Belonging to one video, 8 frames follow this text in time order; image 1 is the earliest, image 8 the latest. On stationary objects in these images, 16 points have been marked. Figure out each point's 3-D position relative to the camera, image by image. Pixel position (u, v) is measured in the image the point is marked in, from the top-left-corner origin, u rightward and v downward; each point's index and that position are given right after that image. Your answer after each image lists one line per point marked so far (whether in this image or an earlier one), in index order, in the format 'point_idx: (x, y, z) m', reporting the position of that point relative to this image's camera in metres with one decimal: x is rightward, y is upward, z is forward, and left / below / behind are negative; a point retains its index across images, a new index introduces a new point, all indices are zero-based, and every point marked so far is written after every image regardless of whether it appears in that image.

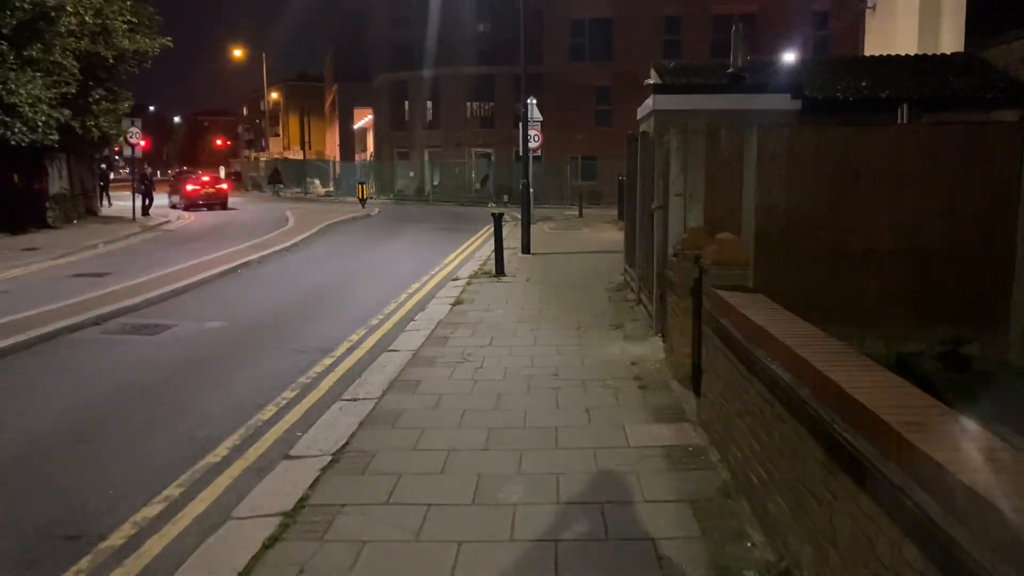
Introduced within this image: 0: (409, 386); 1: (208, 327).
0: (-1.0, -0.9, +8.4) m
1: (-4.2, -0.5, +12.1) m
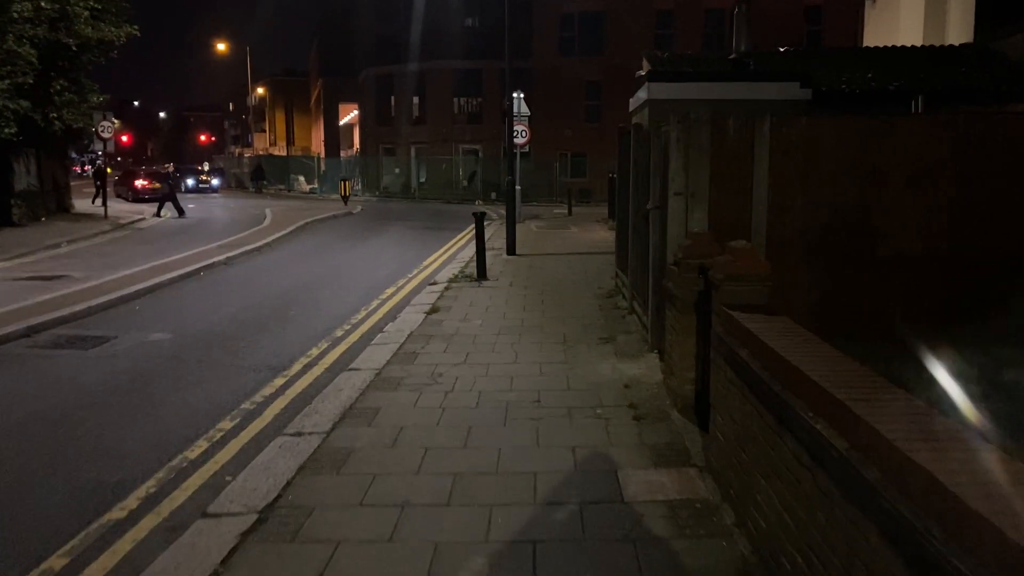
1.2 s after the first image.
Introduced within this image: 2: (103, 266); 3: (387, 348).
0: (-1.2, -1.0, +7.2) m
1: (-4.4, -0.6, +10.9) m
2: (-8.7, +0.5, +18.7) m
3: (-1.5, -0.4, +9.8) m
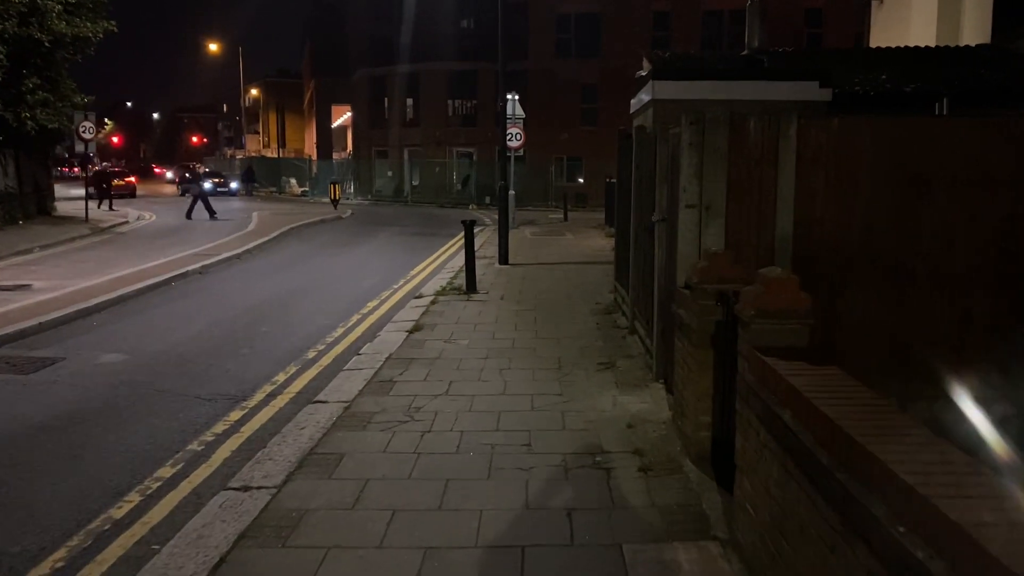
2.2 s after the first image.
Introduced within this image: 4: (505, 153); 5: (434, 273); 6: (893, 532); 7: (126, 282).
0: (-1.3, -1.2, +6.2) m
1: (-4.5, -0.8, +9.8) m
2: (-8.8, +0.3, +17.6) m
3: (-1.6, -0.6, +8.8) m
4: (-0.3, +2.6, +14.5) m
5: (-1.5, +0.6, +16.1) m
6: (+1.2, -0.8, +2.8) m
7: (-6.8, +0.1, +15.5) m
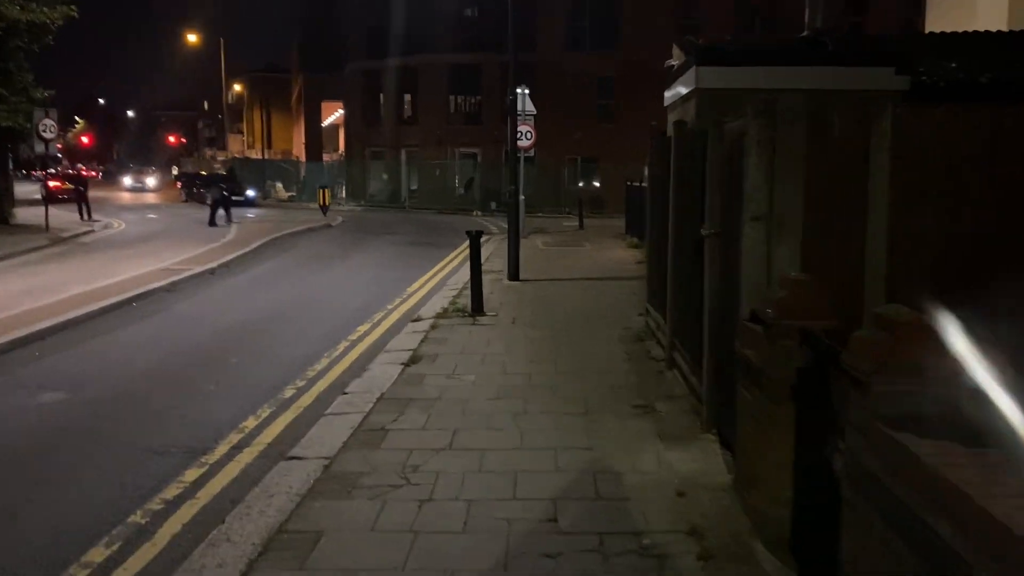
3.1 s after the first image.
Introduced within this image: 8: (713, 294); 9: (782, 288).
0: (-1.2, -1.4, +4.8) m
1: (-4.4, -1.0, +8.5) m
2: (-8.6, 0.0, +16.3) m
3: (-1.5, -0.8, +7.4) m
4: (-0.1, +2.4, +13.1) m
5: (-1.2, +0.4, +14.7) m
6: (+1.3, -0.9, +1.4) m
7: (-6.6, -0.1, +14.2) m
8: (+1.3, 0.0, +5.8) m
9: (+1.5, 0.0, +4.8) m
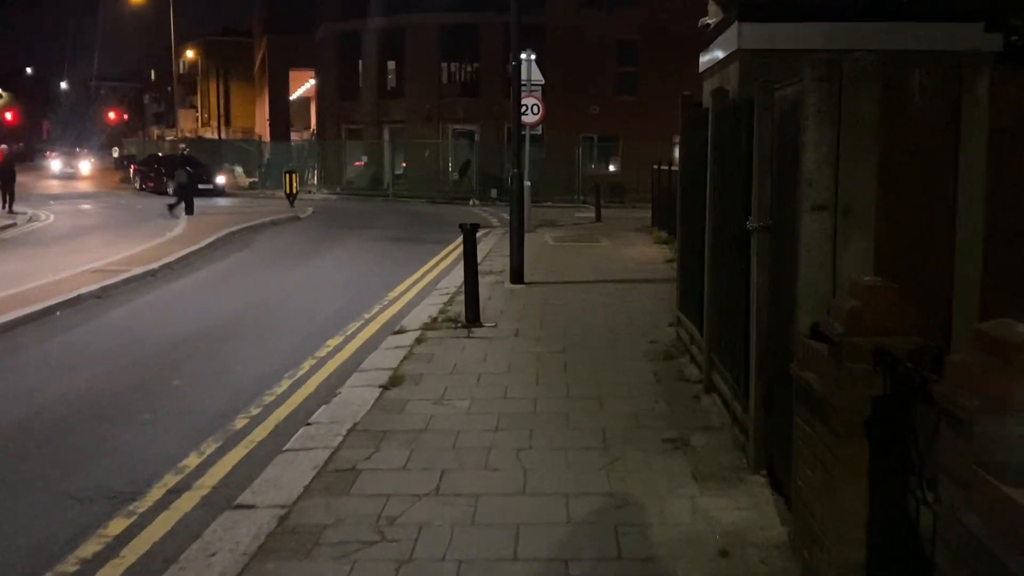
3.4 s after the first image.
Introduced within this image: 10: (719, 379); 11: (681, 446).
0: (-1.2, -1.5, +3.8) m
1: (-4.3, -1.0, +7.5) m
2: (-8.4, 0.0, +15.4) m
3: (-1.4, -0.9, +6.3) m
4: (0.0, +2.4, +12.0) m
5: (-1.1, +0.4, +13.6) m
6: (+1.2, -1.0, +0.3) m
7: (-6.4, -0.1, +13.2) m
8: (+1.3, -0.1, +4.6) m
9: (+1.4, 0.0, +3.7) m
10: (+1.4, -0.6, +5.7) m
11: (+1.0, -0.9, +5.1) m
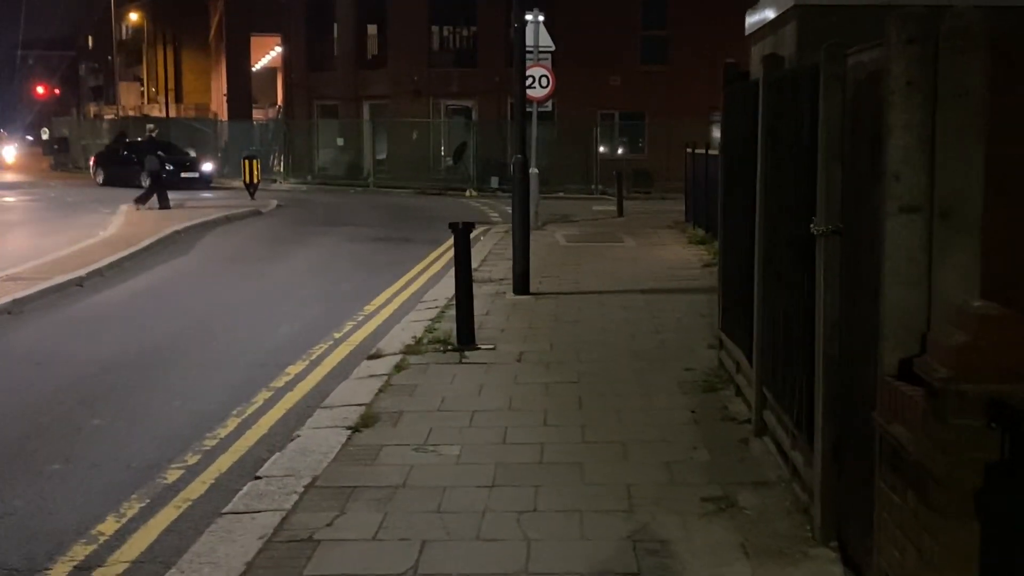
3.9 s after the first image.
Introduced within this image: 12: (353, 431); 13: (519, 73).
0: (-1.2, -1.6, +2.8) m
1: (-4.3, -1.2, +6.6) m
2: (-8.3, -0.1, +14.5) m
3: (-1.4, -1.0, +5.4) m
4: (+0.1, +2.2, +11.0) m
5: (-0.9, +0.3, +12.7) m
6: (+1.1, -1.1, -0.8) m
7: (-6.3, -0.3, +12.3) m
8: (+1.3, -0.1, +3.6) m
9: (+1.4, -0.1, +2.7) m
10: (+1.4, -0.7, +4.7) m
11: (+1.0, -1.0, +4.1) m
12: (-1.0, -0.9, +5.3) m
13: (+0.1, +2.7, +11.0) m
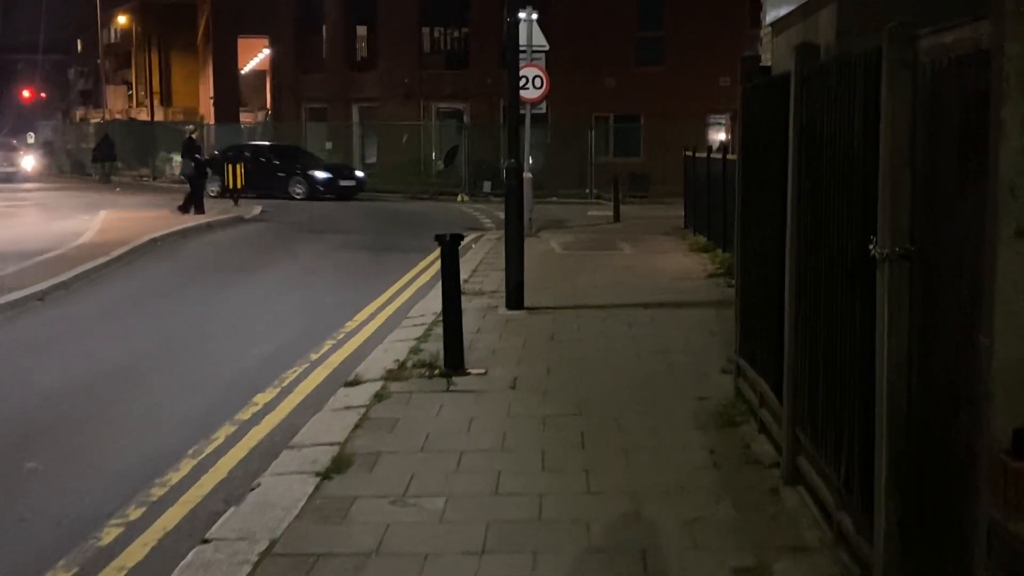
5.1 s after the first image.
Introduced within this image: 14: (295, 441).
0: (-1.2, -1.7, +2.1) m
1: (-4.3, -1.3, +5.8) m
2: (-8.4, -0.3, +13.7) m
3: (-1.4, -1.1, +4.7) m
4: (+0.1, +2.1, +10.3) m
5: (-1.0, +0.1, +12.0) m
6: (+1.1, -1.2, -1.4) m
7: (-6.4, -0.4, +11.5) m
8: (+1.3, -0.3, +2.9) m
9: (+1.4, -0.2, +2.0) m
10: (+1.4, -0.8, +4.0) m
11: (+1.0, -1.1, +3.4) m
12: (-1.0, -1.0, +4.6) m
13: (0.0, +2.5, +10.3) m
14: (-1.3, -0.9, +5.3) m
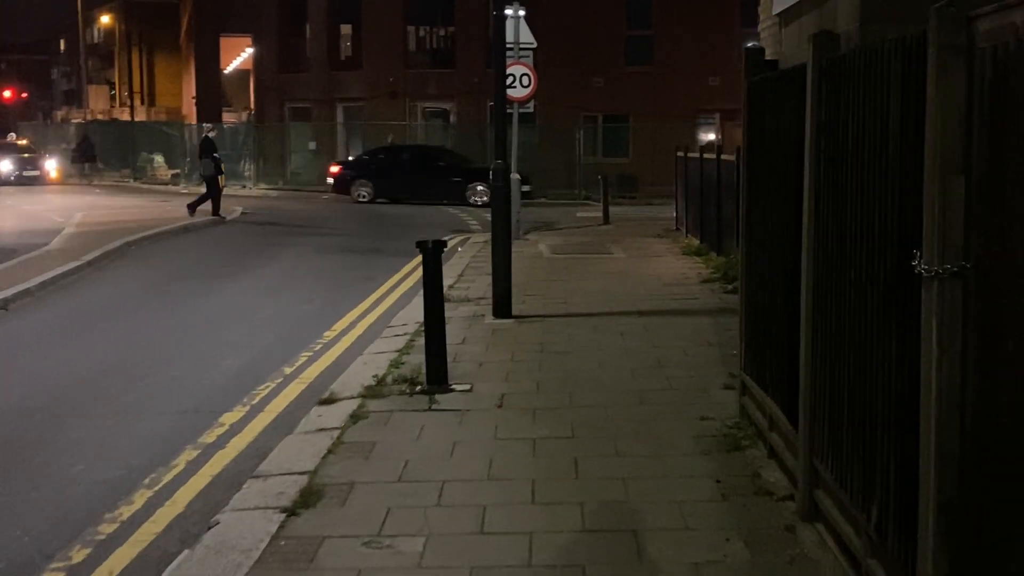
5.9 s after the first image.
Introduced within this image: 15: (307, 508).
0: (-1.2, -1.8, +1.6) m
1: (-4.4, -1.4, +5.3) m
2: (-8.5, -0.4, +13.2) m
3: (-1.5, -1.2, +4.2) m
4: (-0.1, +2.0, +9.9) m
5: (-1.2, 0.0, +11.5) m
6: (+1.2, -1.2, -1.9) m
7: (-6.6, -0.5, +11.0) m
8: (+1.2, -0.3, +2.5) m
9: (+1.4, -0.3, +1.6) m
10: (+1.3, -0.9, +3.6) m
11: (+0.9, -1.2, +3.0) m
12: (-1.1, -1.1, +4.2) m
13: (-0.1, +2.5, +9.9) m
14: (-1.4, -1.0, +4.8) m
15: (-1.0, -1.0, +4.2) m
